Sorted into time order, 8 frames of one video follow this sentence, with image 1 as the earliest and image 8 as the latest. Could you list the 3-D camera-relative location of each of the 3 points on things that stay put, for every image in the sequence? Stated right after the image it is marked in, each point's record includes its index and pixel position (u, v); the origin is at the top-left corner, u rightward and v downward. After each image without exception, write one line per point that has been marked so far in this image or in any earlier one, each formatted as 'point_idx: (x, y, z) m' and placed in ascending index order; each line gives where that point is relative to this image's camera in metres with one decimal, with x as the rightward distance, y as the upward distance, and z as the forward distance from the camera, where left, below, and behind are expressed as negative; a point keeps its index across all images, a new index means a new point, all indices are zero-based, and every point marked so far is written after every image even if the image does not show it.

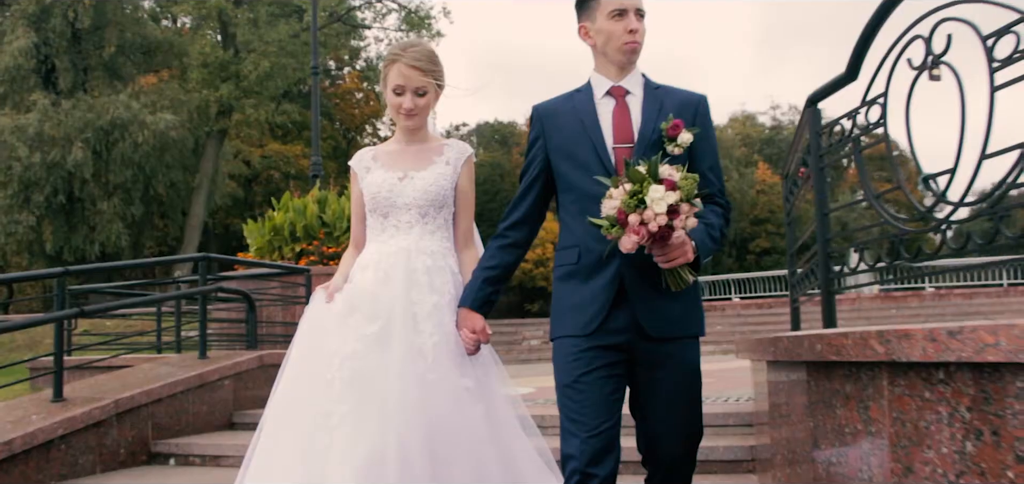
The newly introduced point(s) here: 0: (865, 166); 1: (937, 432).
0: (+1.3, +0.3, +3.5) m
1: (+1.1, -0.5, +2.3) m
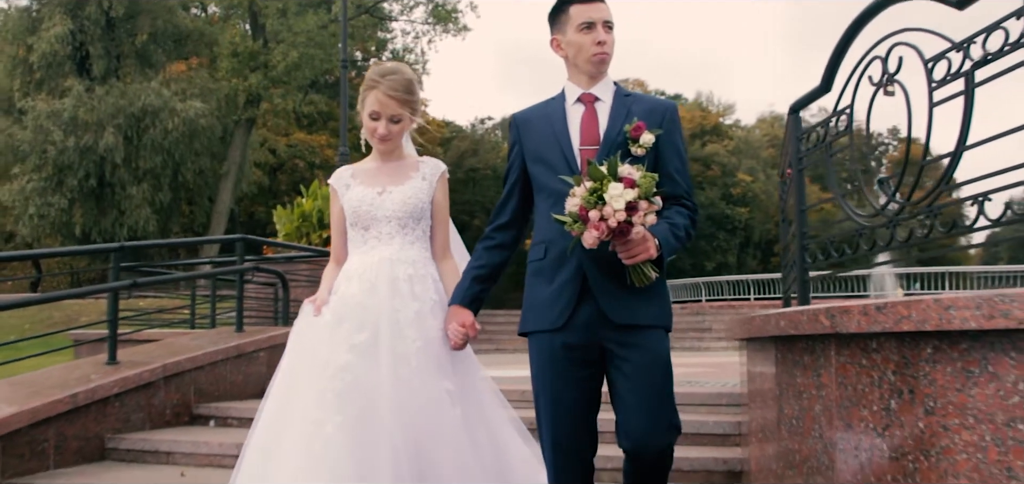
0: (+1.4, +0.3, +3.9) m
1: (+1.1, -0.5, +2.7) m
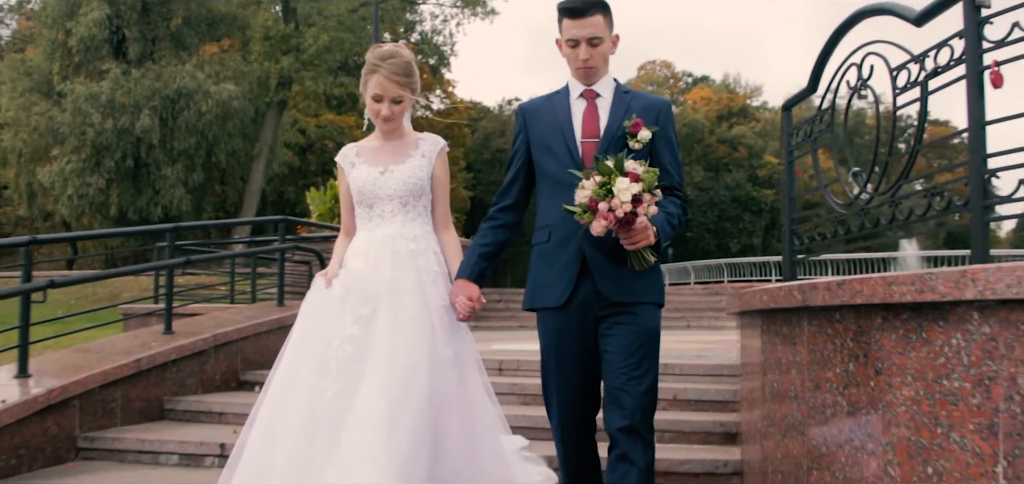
0: (+1.5, +0.4, +4.3) m
1: (+1.1, -0.4, +3.2) m
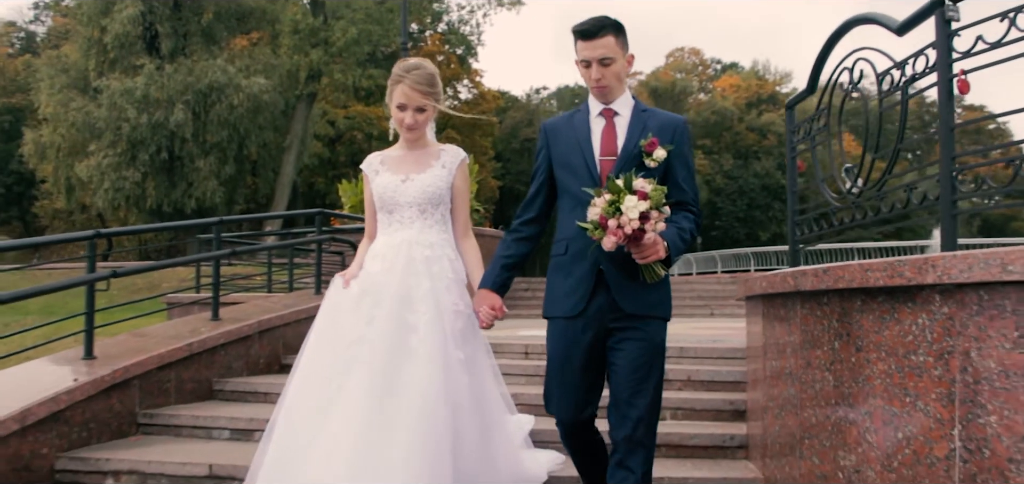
0: (+1.6, +0.5, +4.6) m
1: (+1.2, -0.4, +3.5) m
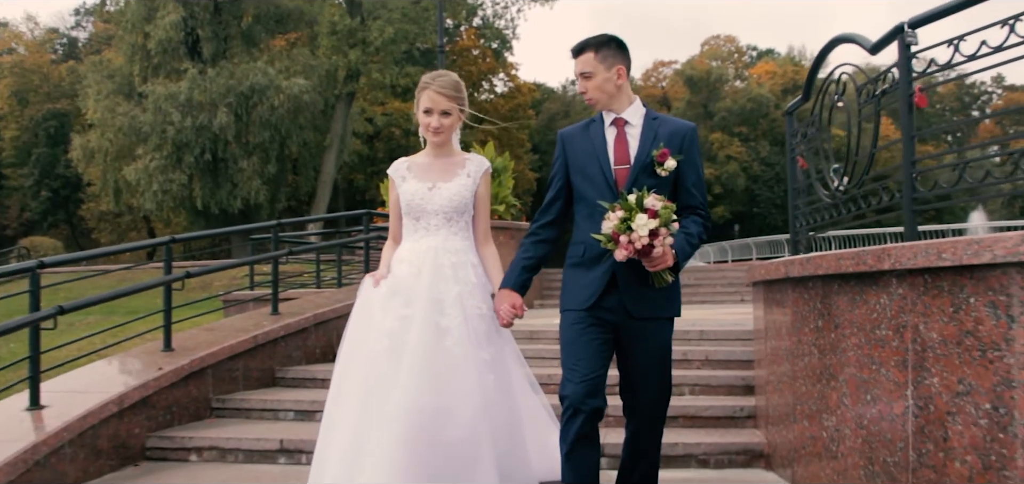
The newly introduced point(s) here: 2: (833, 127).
0: (+1.7, +0.5, +5.1) m
1: (+1.3, -0.3, +4.0) m
2: (+1.8, +0.6, +5.0) m
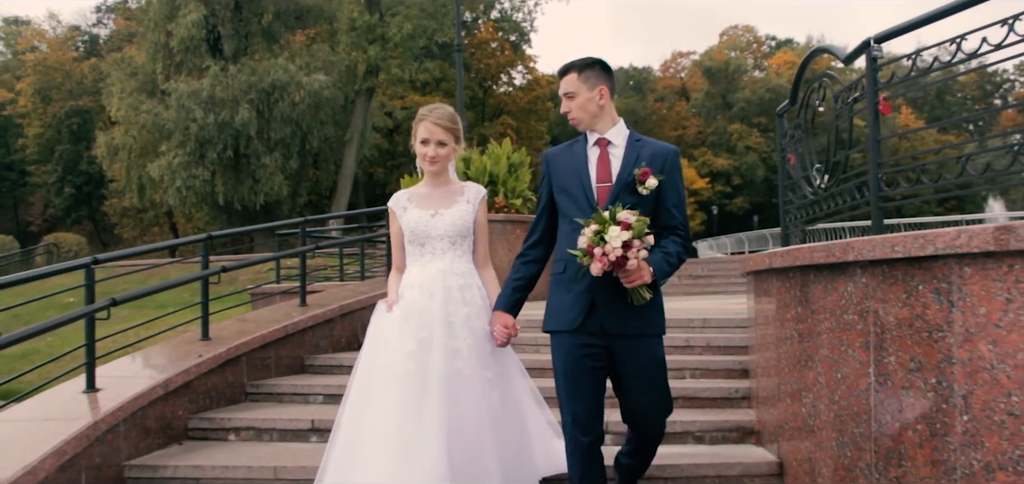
0: (+1.8, +0.5, +5.5) m
1: (+1.4, -0.3, +4.4) m
2: (+1.8, +0.7, +5.3) m
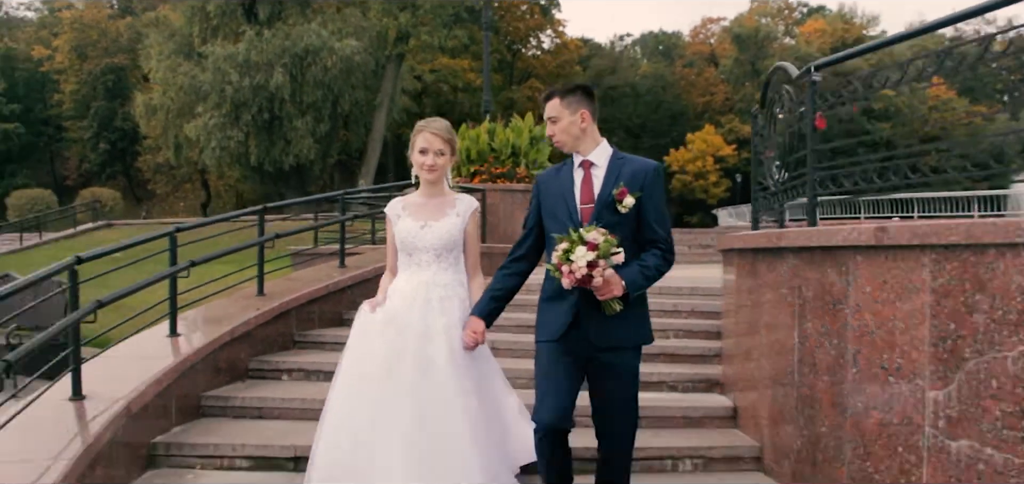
0: (+1.9, +0.7, +6.4) m
1: (+1.4, -0.2, +5.4) m
2: (+1.9, +0.8, +6.2) m
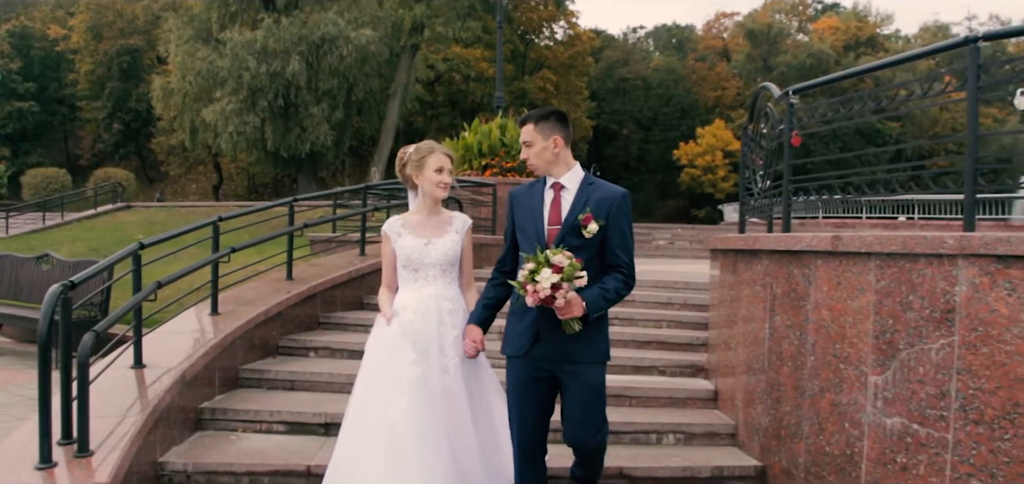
0: (+2.0, +0.7, +7.0) m
1: (+1.5, -0.2, +6.0) m
2: (+2.0, +0.8, +6.9) m
